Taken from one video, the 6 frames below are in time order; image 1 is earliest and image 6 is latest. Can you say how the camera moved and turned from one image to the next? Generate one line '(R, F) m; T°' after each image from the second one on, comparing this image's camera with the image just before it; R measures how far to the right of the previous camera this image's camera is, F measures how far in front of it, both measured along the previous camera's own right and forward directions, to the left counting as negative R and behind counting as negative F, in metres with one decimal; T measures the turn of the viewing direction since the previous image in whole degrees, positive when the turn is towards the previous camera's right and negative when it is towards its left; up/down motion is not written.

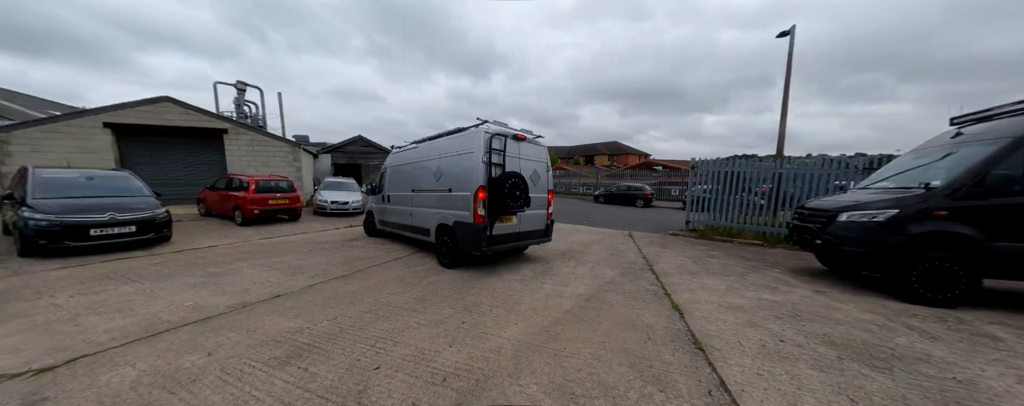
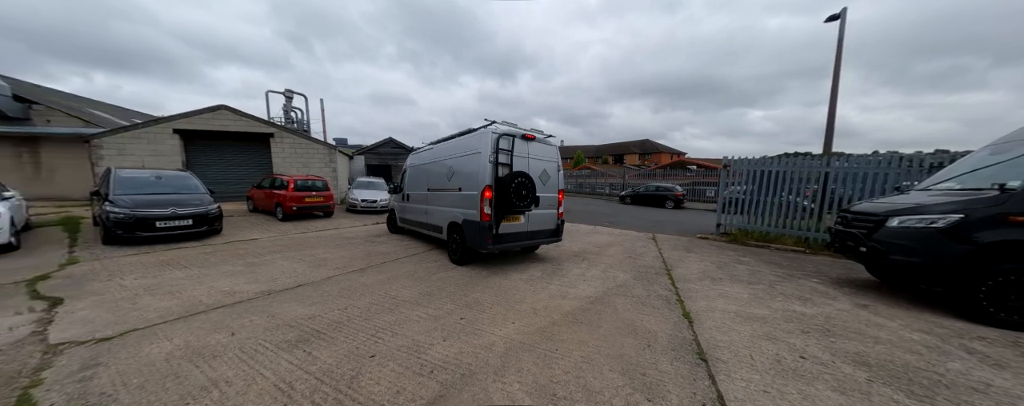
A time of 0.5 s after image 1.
(+0.3, 0.0) m; -6°
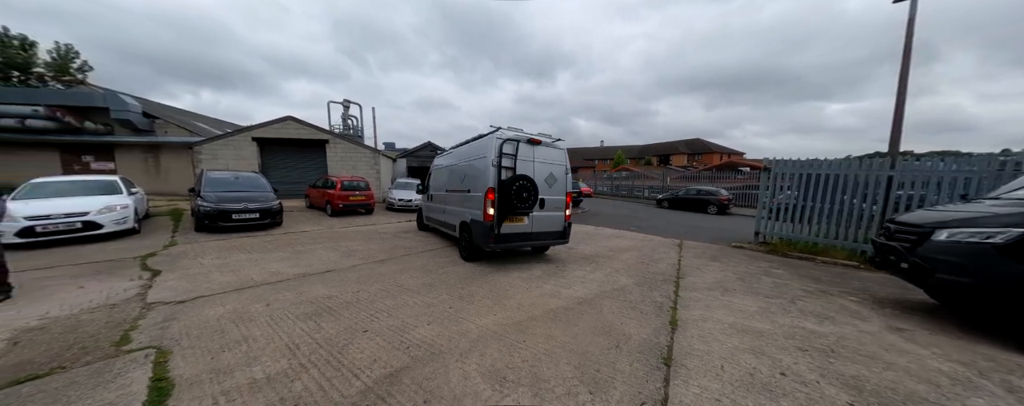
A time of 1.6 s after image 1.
(+0.6, -0.2) m; -8°
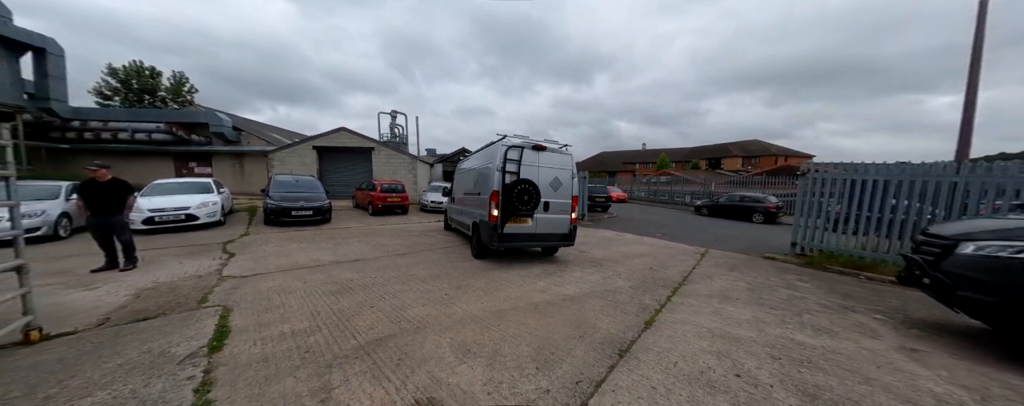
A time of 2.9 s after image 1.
(+0.6, -0.3) m; -8°
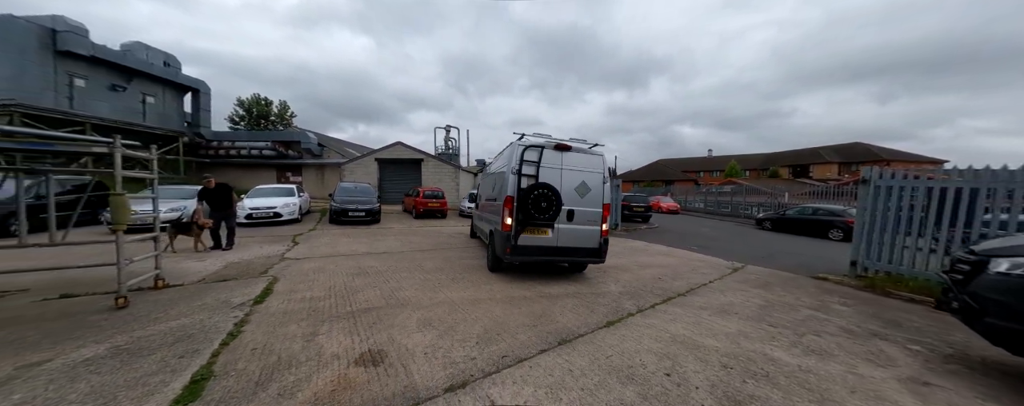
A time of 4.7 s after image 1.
(+1.0, -0.3) m; -11°
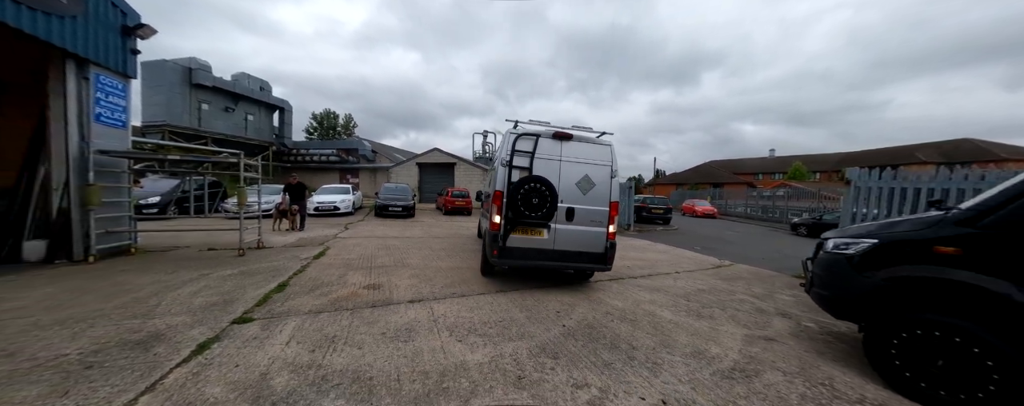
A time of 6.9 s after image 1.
(+1.3, -1.2) m; -9°
